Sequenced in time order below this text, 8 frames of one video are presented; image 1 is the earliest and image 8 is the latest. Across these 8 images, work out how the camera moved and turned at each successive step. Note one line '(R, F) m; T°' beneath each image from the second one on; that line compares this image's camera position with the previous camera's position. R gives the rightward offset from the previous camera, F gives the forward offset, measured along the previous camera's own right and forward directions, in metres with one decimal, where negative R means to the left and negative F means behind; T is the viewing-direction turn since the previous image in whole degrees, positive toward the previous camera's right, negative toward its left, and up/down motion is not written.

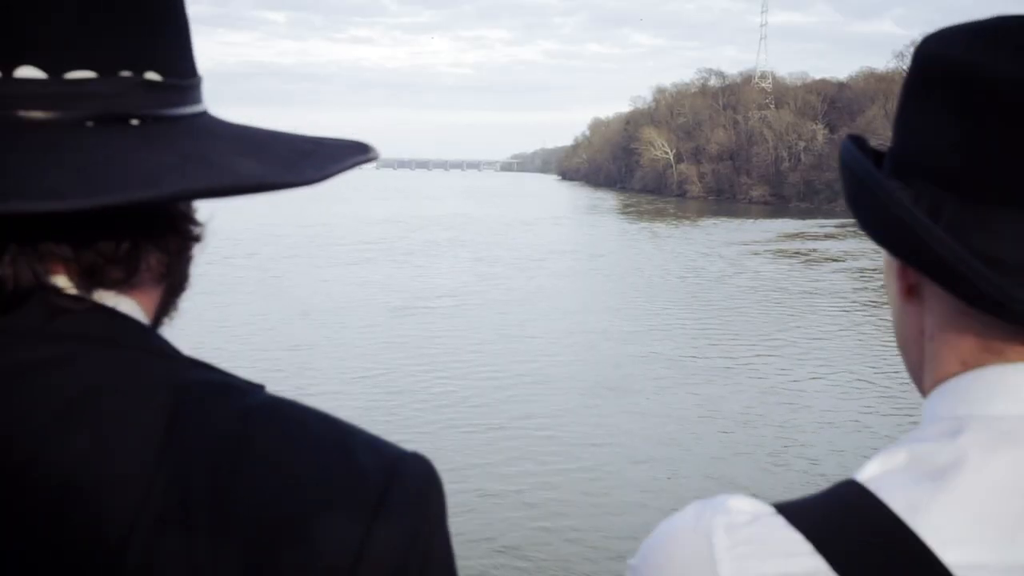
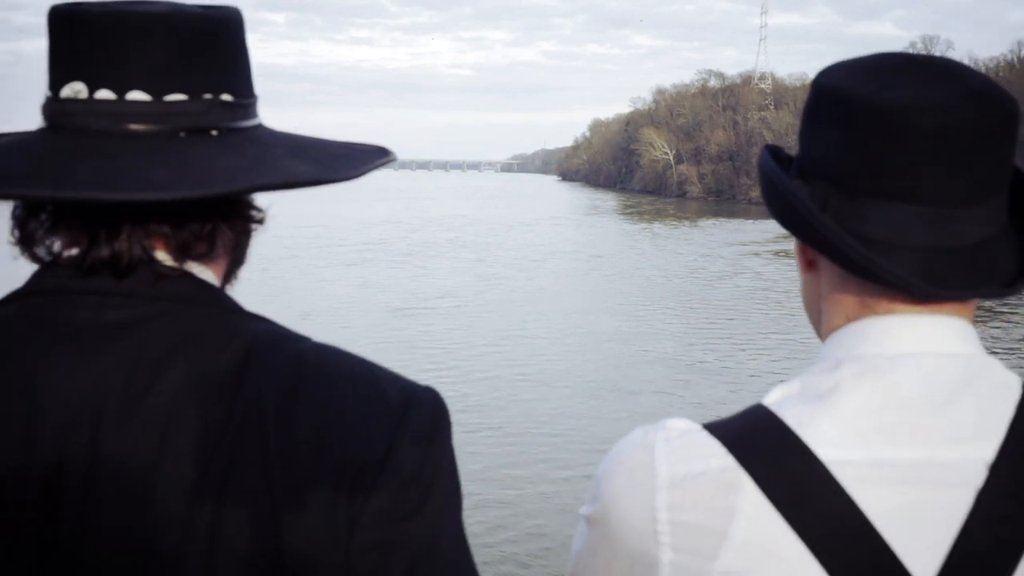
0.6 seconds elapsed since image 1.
(0.0, -0.3) m; 0°
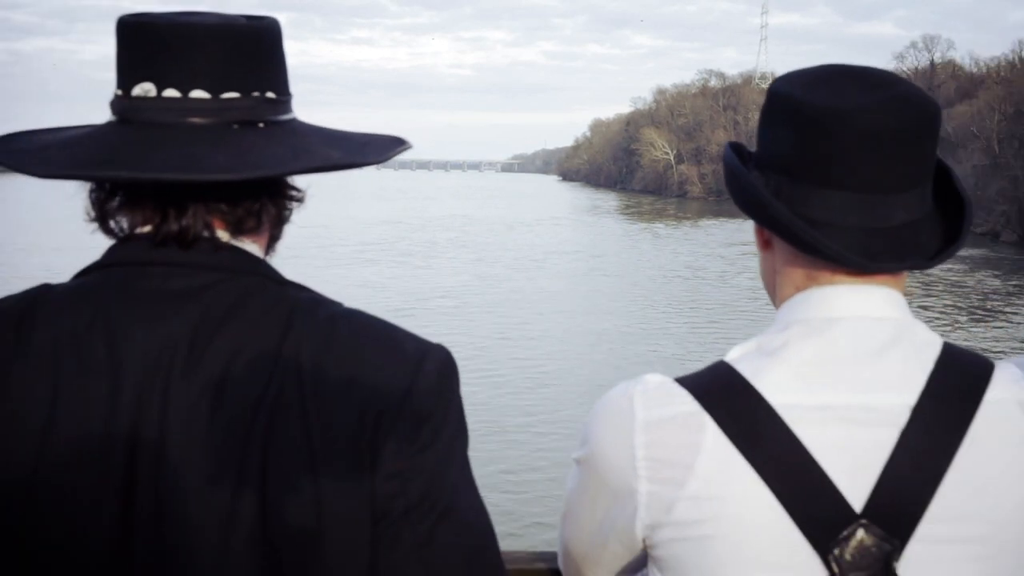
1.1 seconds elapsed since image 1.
(0.0, -0.2) m; 0°
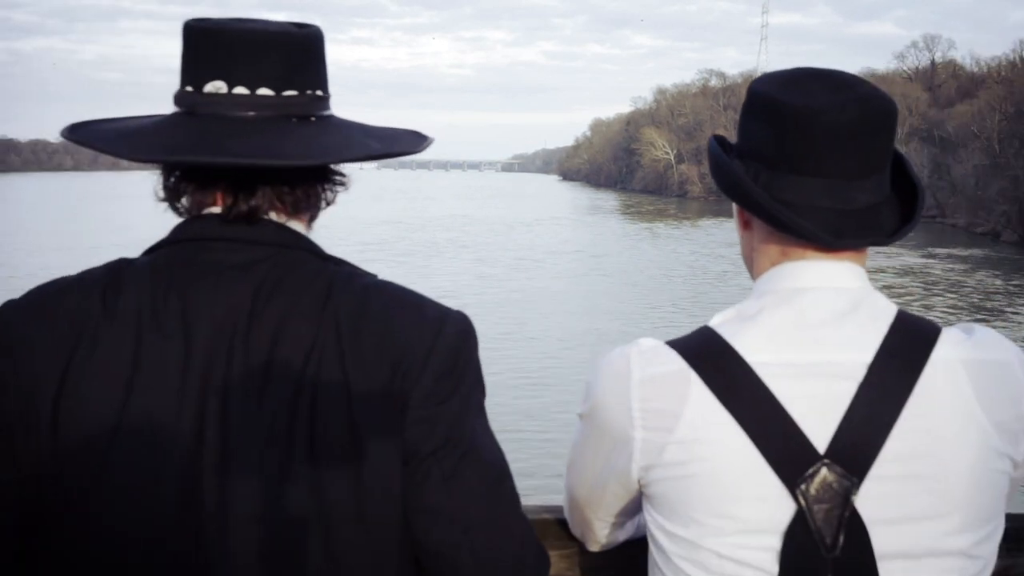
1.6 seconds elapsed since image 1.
(0.0, -0.2) m; 0°
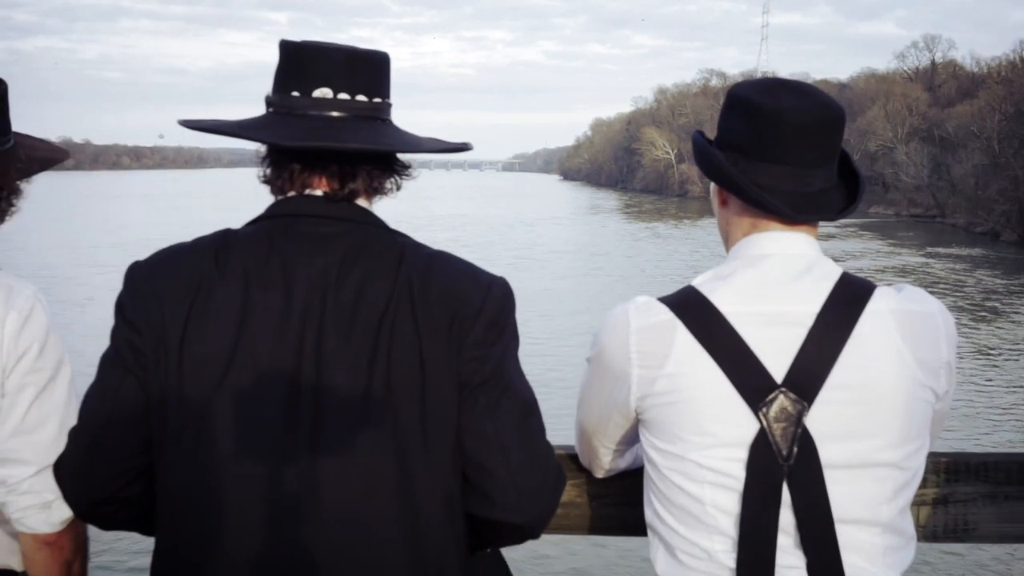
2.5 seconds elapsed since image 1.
(-0.1, -0.4) m; 0°
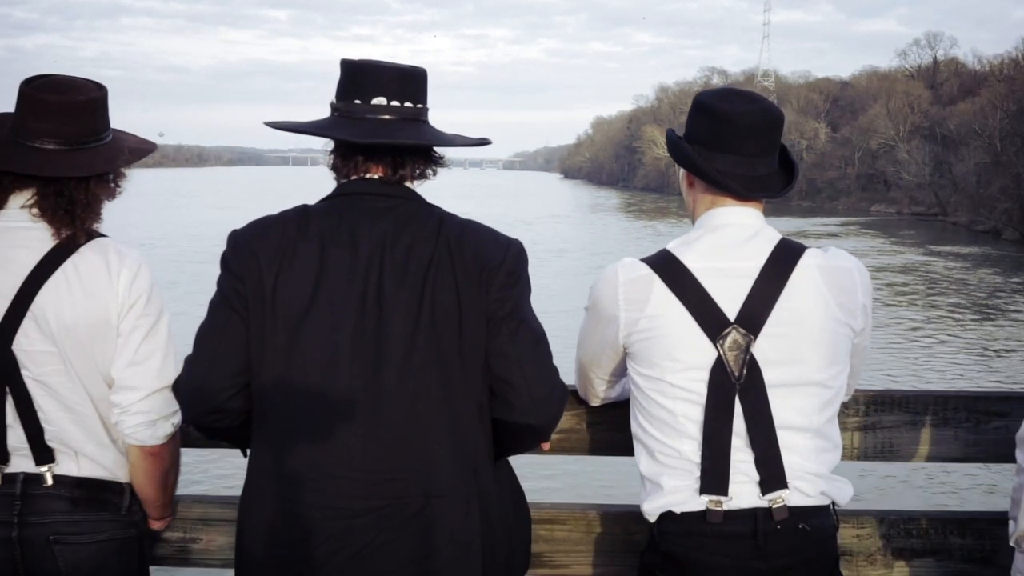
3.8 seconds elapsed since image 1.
(-0.1, -0.6) m; 0°
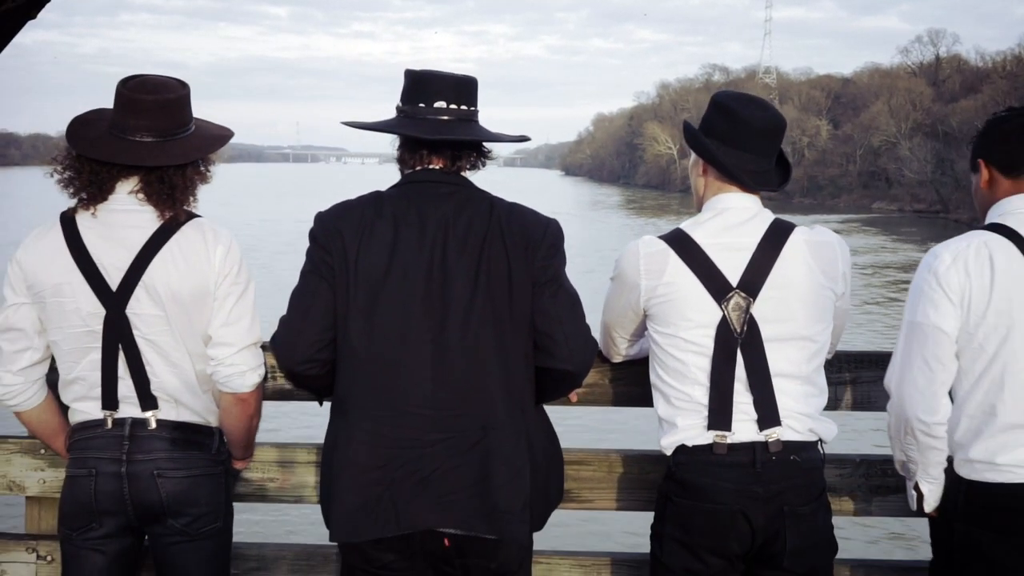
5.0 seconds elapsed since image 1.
(-0.2, -0.5) m; 0°
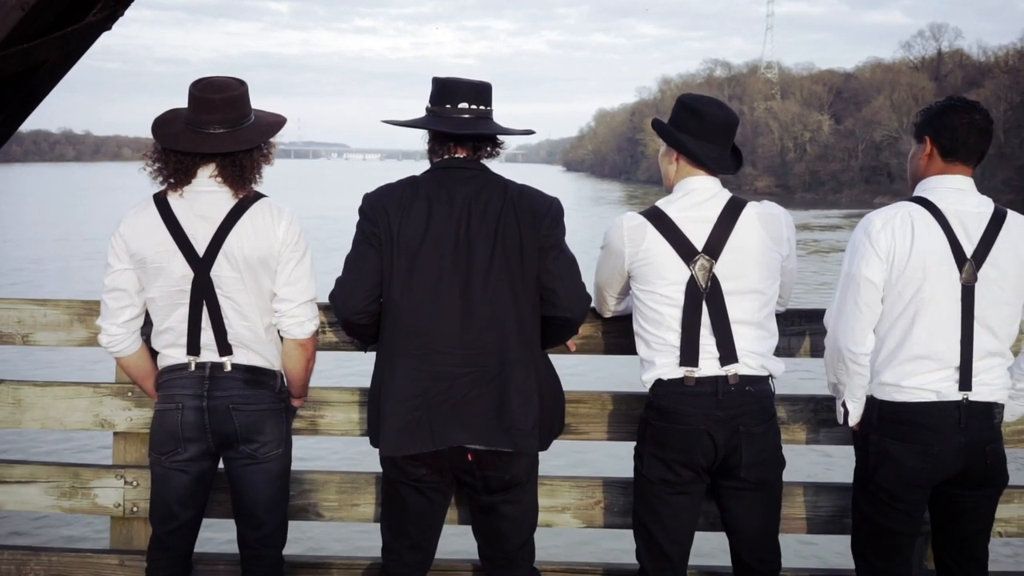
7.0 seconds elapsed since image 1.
(-0.1, -0.7) m; 0°
